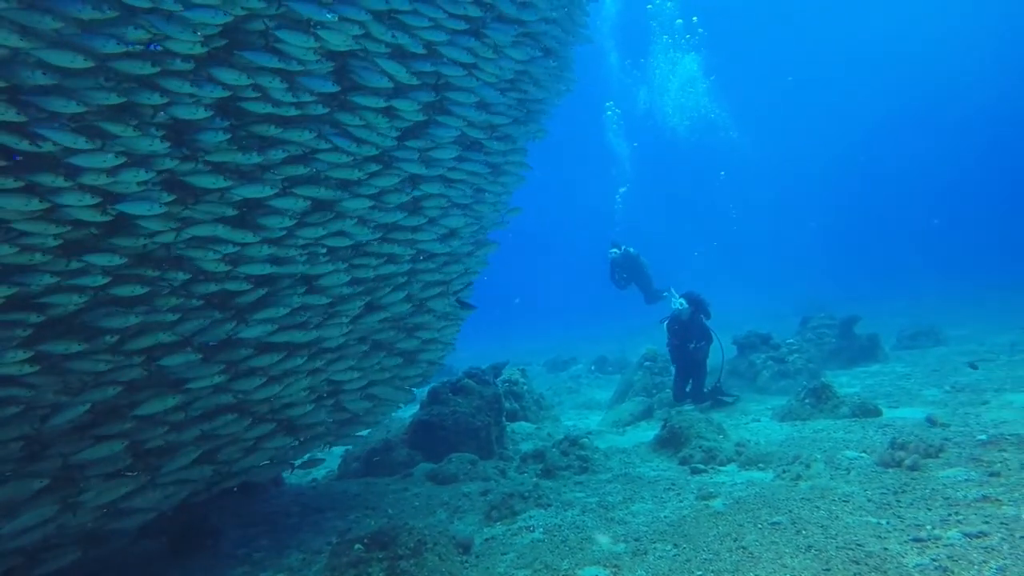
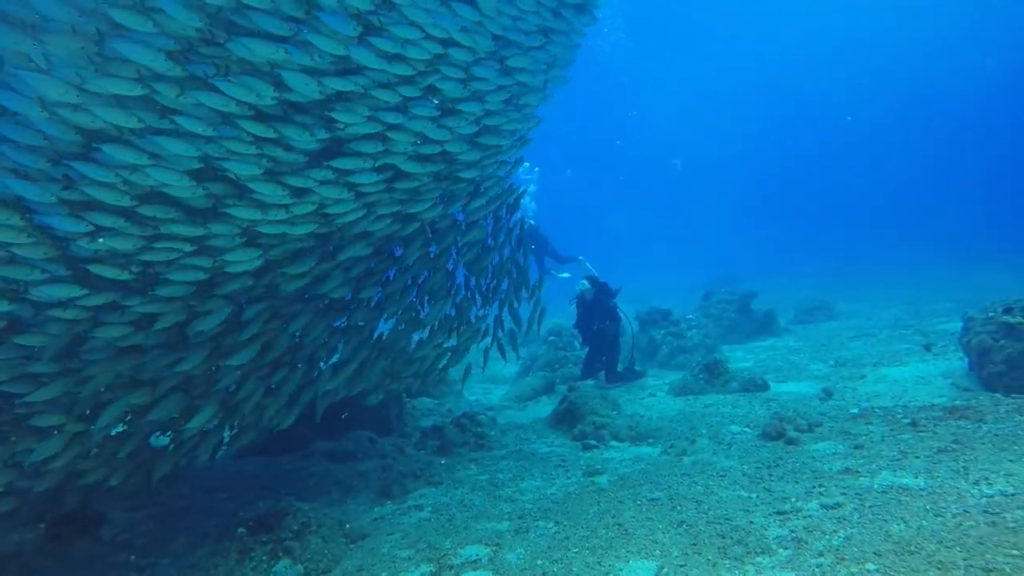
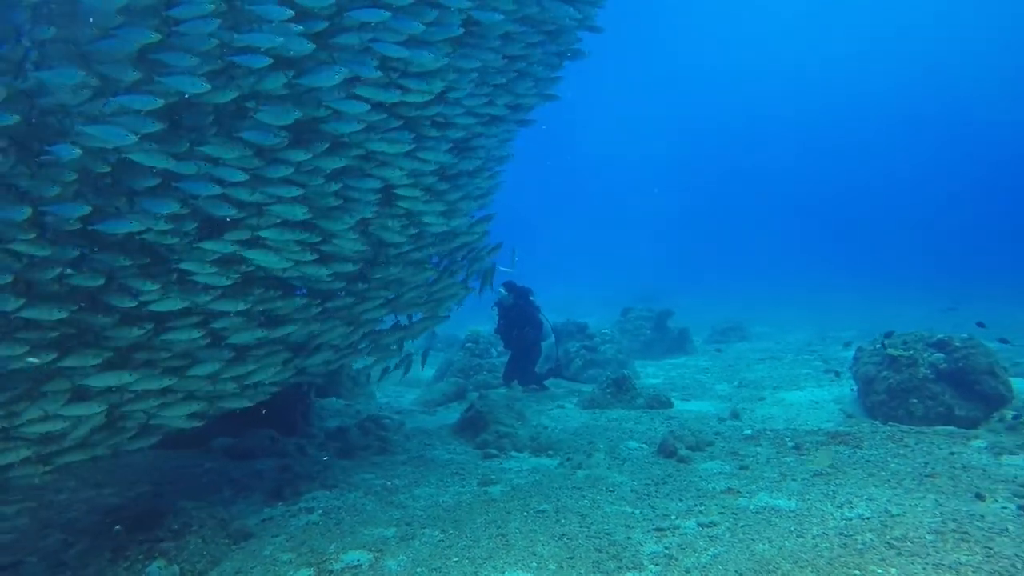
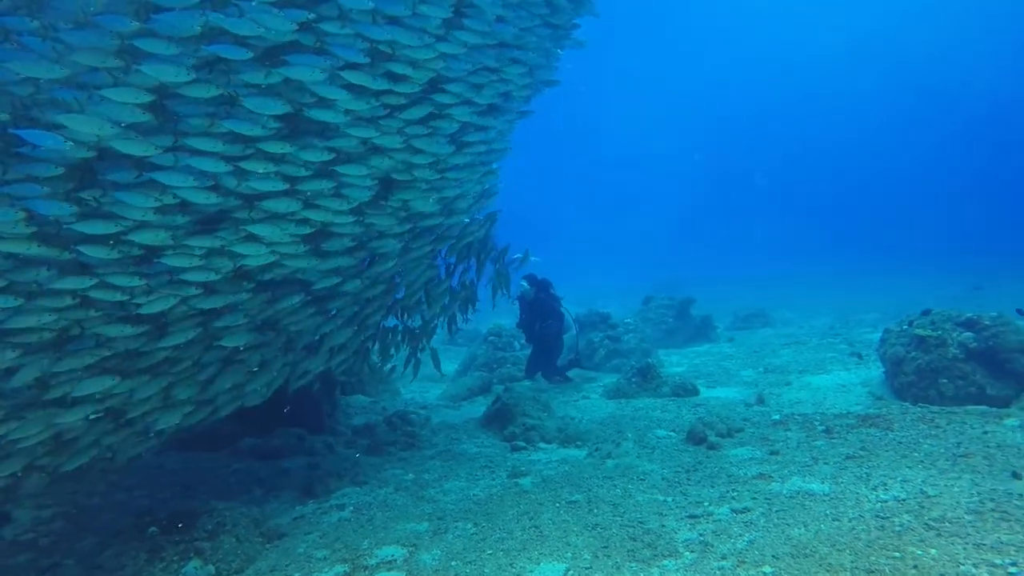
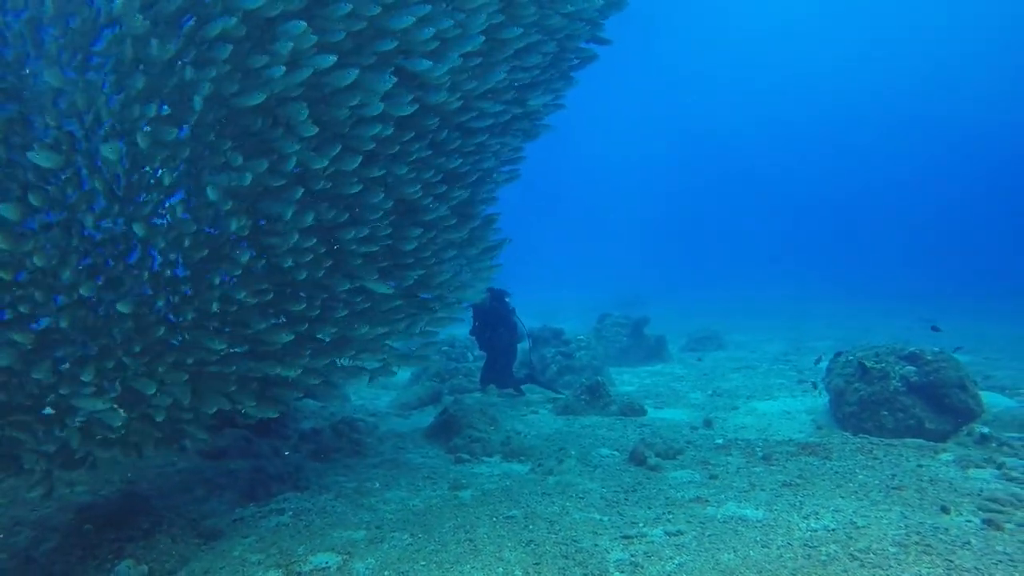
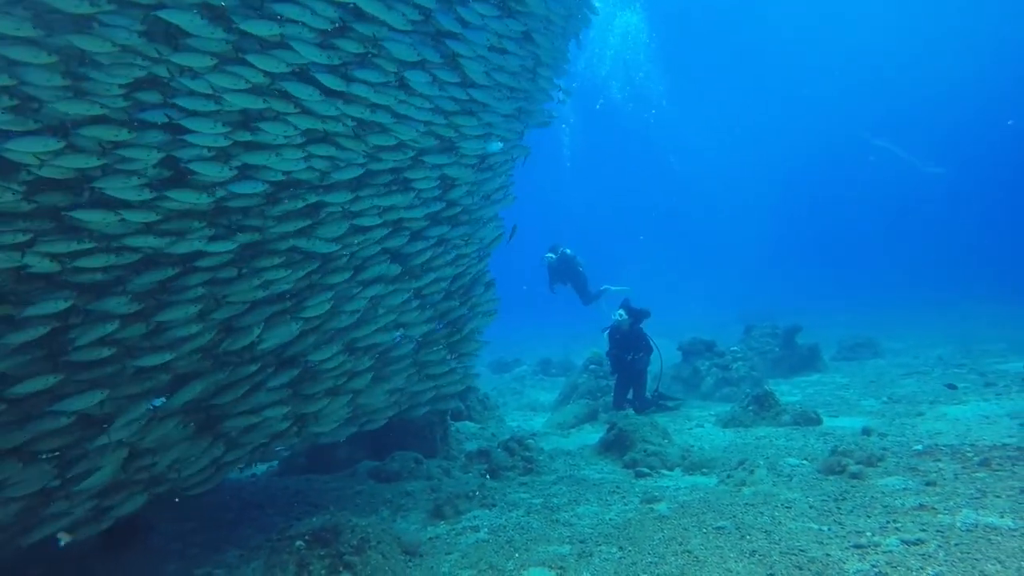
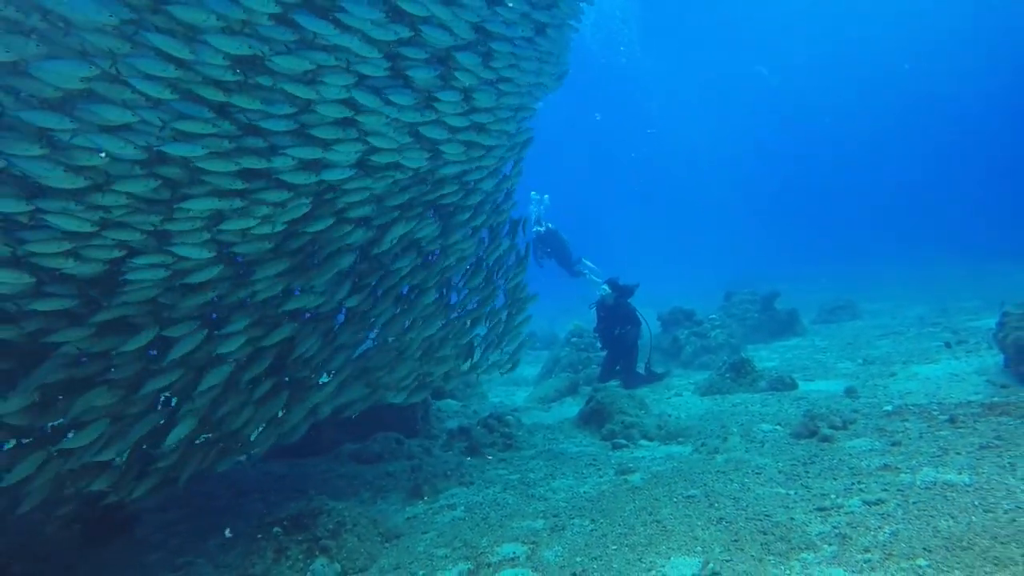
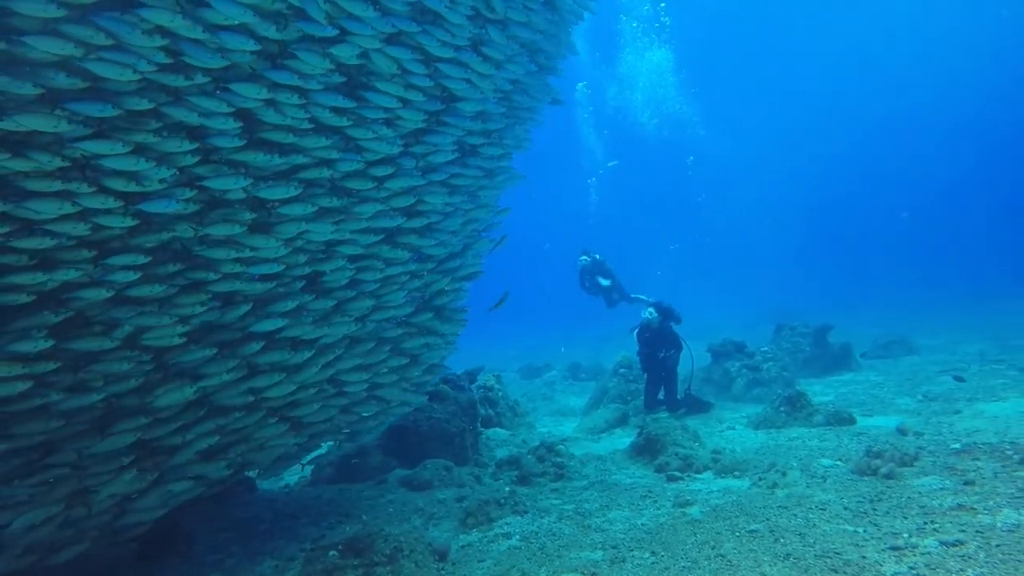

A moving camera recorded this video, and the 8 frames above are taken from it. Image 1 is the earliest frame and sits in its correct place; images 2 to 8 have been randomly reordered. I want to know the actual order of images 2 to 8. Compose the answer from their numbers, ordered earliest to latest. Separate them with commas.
8, 6, 7, 2, 4, 3, 5
